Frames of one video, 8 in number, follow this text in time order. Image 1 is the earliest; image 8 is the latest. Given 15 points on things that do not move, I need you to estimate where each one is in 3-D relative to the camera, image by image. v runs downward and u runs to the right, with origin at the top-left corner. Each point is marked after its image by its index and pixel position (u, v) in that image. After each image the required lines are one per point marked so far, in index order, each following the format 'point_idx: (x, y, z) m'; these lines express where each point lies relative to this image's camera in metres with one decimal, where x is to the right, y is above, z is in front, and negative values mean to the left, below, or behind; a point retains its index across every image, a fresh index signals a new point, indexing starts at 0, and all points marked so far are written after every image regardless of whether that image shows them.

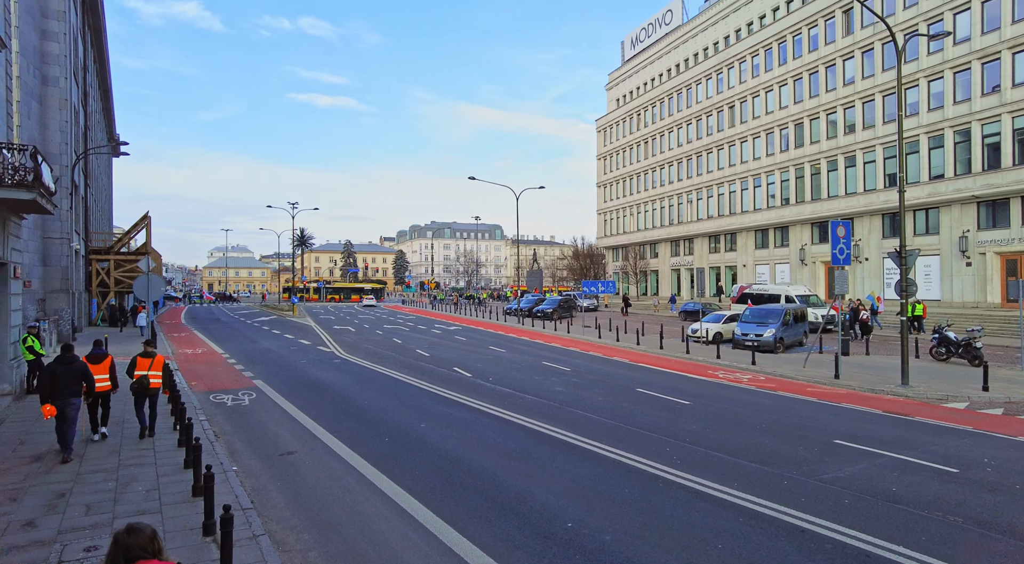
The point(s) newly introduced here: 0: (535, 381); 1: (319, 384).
0: (+0.6, -2.6, +16.2) m
1: (-4.9, -2.6, +16.0) m
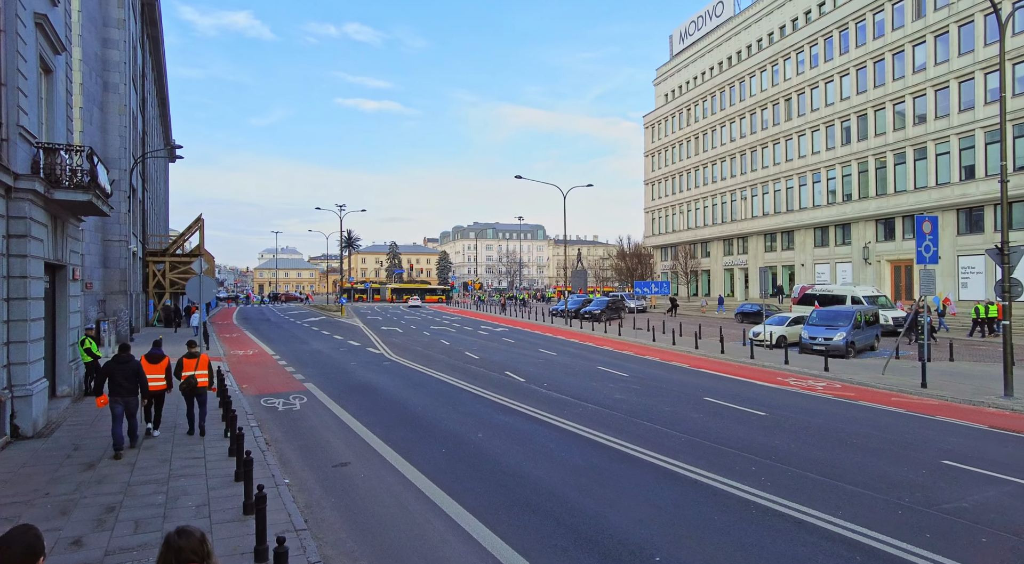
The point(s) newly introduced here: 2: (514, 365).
0: (+2.0, -2.6, +15.4) m
1: (-3.5, -2.6, +15.6) m
2: (0.0, -2.6, +19.9) m
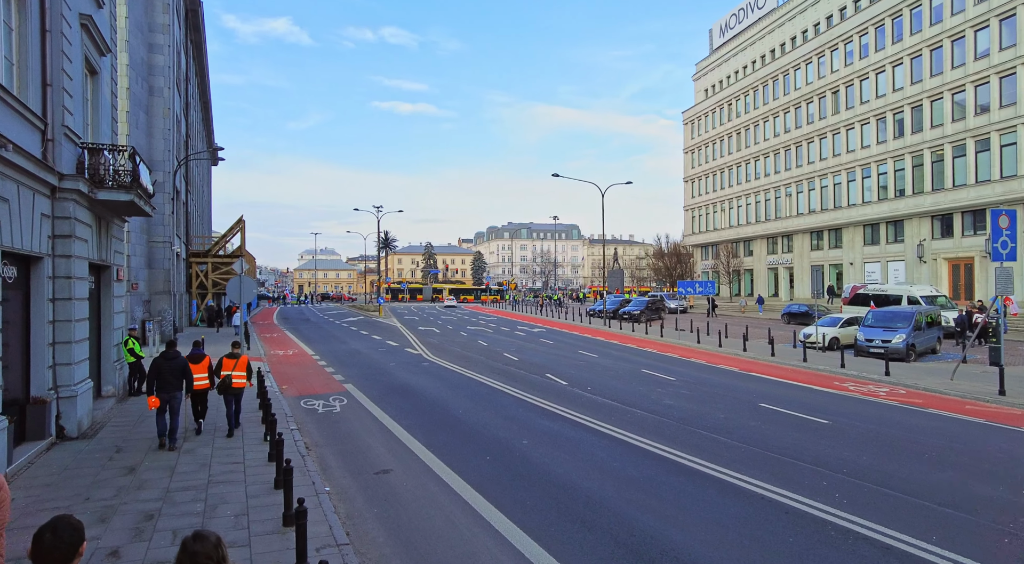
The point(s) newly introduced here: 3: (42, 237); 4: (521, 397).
0: (+3.0, -2.6, +14.8) m
1: (-2.5, -2.6, +15.3) m
2: (+1.3, -2.6, +19.4) m
3: (-7.3, +0.7, +9.9) m
4: (+0.3, -2.6, +13.9) m
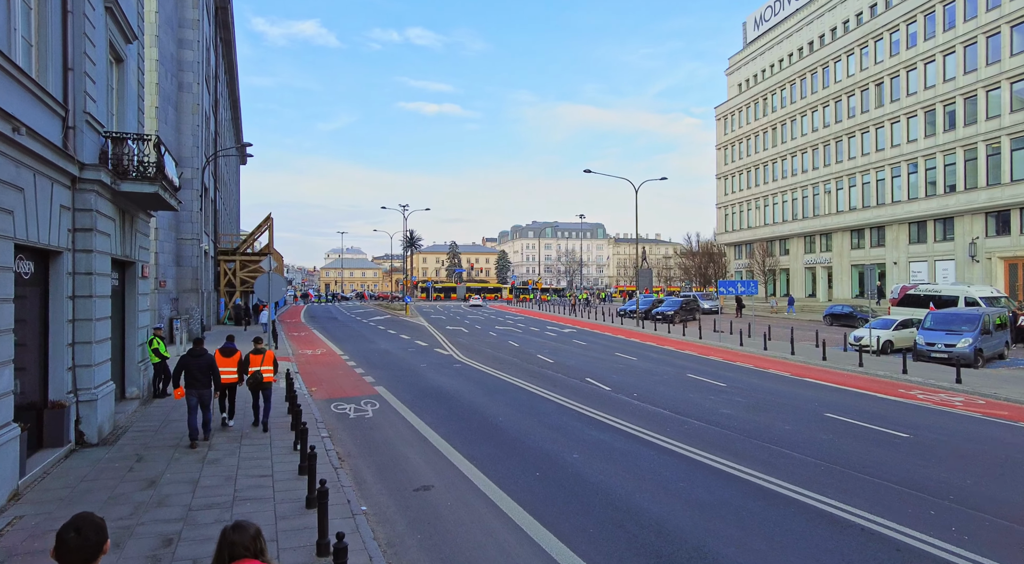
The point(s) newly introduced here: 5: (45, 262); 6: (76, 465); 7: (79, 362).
0: (+3.9, -2.6, +13.8) m
1: (-1.5, -2.6, +14.5) m
2: (+2.4, -2.6, +18.5) m
3: (-6.6, +0.8, +9.3) m
4: (+1.1, -2.5, +13.0) m
5: (-6.8, +0.3, +9.1) m
6: (-6.0, -2.5, +8.6) m
7: (-6.6, -1.2, +9.6) m
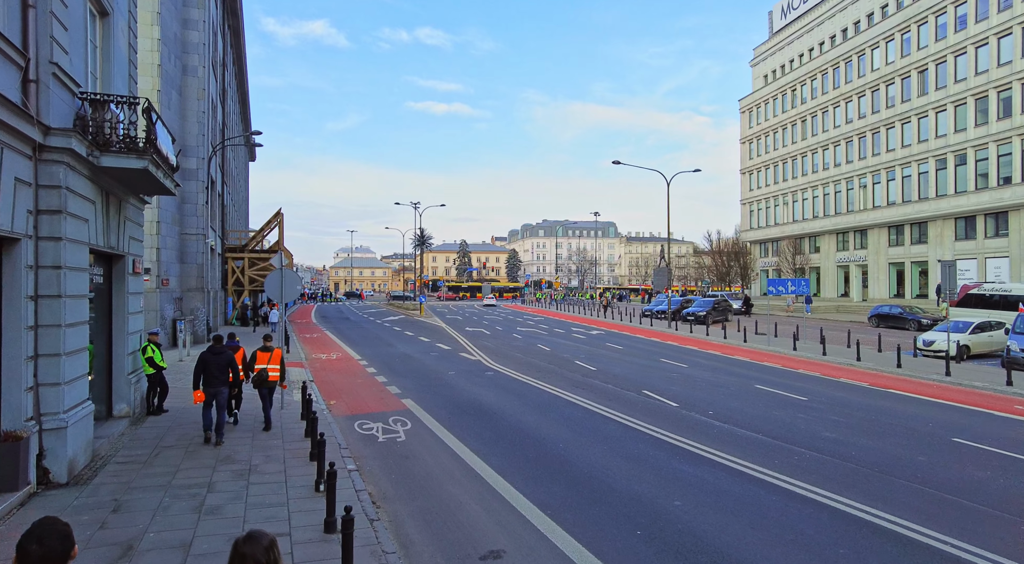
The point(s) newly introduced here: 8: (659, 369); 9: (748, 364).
0: (+5.0, -2.5, +11.7) m
1: (-0.5, -2.6, +12.4) m
2: (+3.5, -2.5, +16.3) m
3: (-5.6, +0.8, +7.2) m
4: (+2.2, -2.5, +10.9) m
5: (-5.8, +0.3, +7.1) m
6: (-5.0, -2.5, +6.6) m
7: (-5.7, -1.2, +7.6) m
8: (+4.3, -2.6, +18.6) m
9: (+7.3, -2.5, +19.6) m
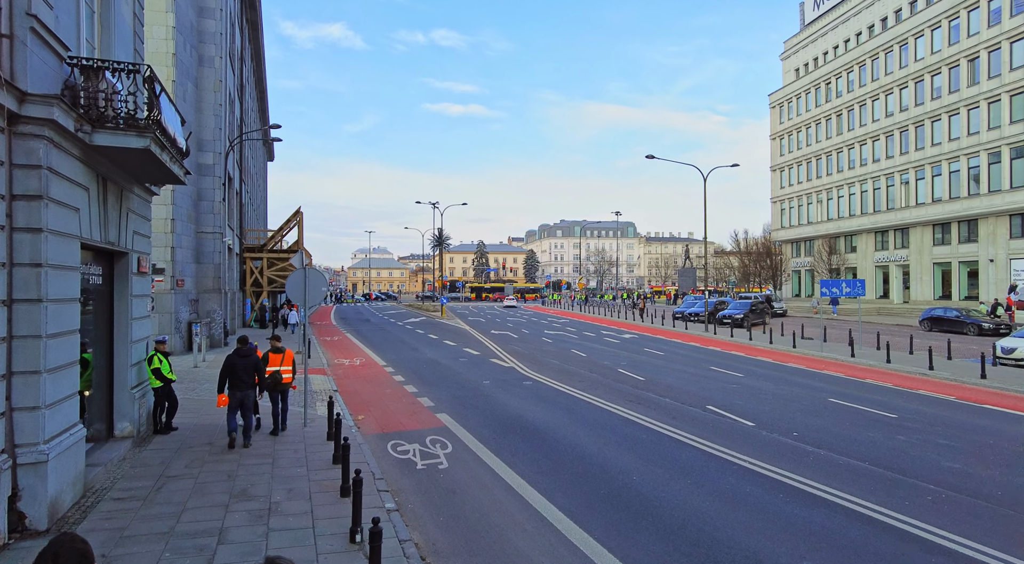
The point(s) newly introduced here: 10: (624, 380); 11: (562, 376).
0: (+5.9, -2.5, +10.0) m
1: (+0.4, -2.6, +10.9) m
2: (+4.5, -2.6, +14.7) m
3: (-4.8, +0.8, +5.8) m
4: (+3.0, -2.5, +9.3) m
5: (-5.0, +0.3, +5.7) m
6: (-4.2, -2.5, +5.2) m
7: (-4.8, -1.2, +6.2) m
8: (+5.4, -2.6, +16.9) m
9: (+8.4, -2.6, +17.8) m
10: (+3.1, -2.6, +16.8) m
11: (+1.4, -2.6, +17.5) m
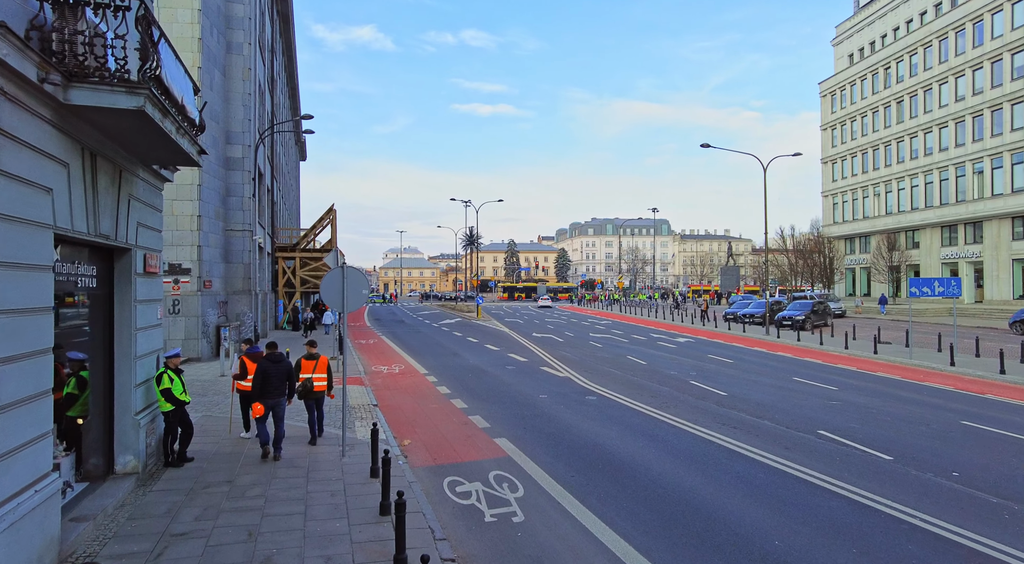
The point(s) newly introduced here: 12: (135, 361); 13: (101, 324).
0: (+7.0, -2.5, +7.7) m
1: (+1.6, -2.6, +8.9) m
2: (+5.8, -2.6, +12.5) m
3: (-3.9, +0.8, +4.0) m
4: (+4.1, -2.5, +7.1) m
5: (-4.1, +0.3, +3.9) m
6: (-3.3, -2.5, +3.4) m
7: (-3.9, -1.2, +4.4) m
8: (+6.8, -2.6, +14.7) m
9: (+9.9, -2.5, +15.4) m
10: (+4.5, -2.6, +14.6) m
11: (+2.9, -2.6, +15.4) m
12: (-4.8, -1.0, +8.1) m
13: (-5.0, -0.5, +7.6) m
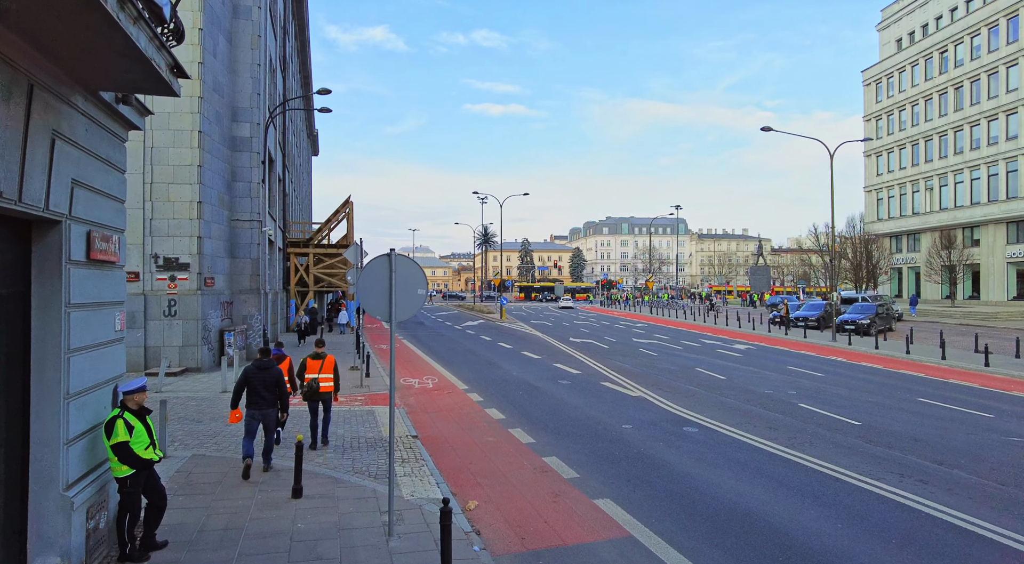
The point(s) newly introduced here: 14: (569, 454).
0: (+8.2, -2.5, +4.5) m
1: (+2.8, -2.5, +5.7) m
2: (+7.1, -2.5, +9.3) m
3: (-2.7, +0.8, +1.0) m
4: (+5.4, -2.5, +3.9) m
5: (-2.9, +0.3, +0.9) m
6: (-2.1, -2.5, +0.3) m
7: (-2.7, -1.2, +1.3) m
8: (+8.2, -2.6, +11.5) m
9: (+11.3, -2.5, +12.2) m
10: (+5.8, -2.6, +11.4) m
11: (+4.3, -2.6, +12.2) m
12: (-3.6, -1.0, +5.0) m
13: (-3.7, -0.5, +4.5) m
14: (+0.9, -2.6, +9.7) m
